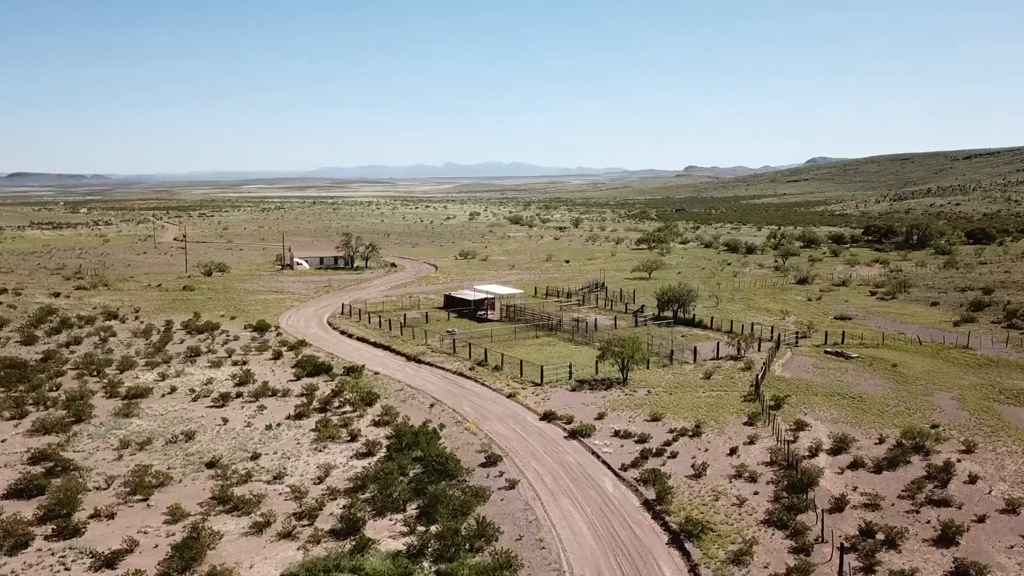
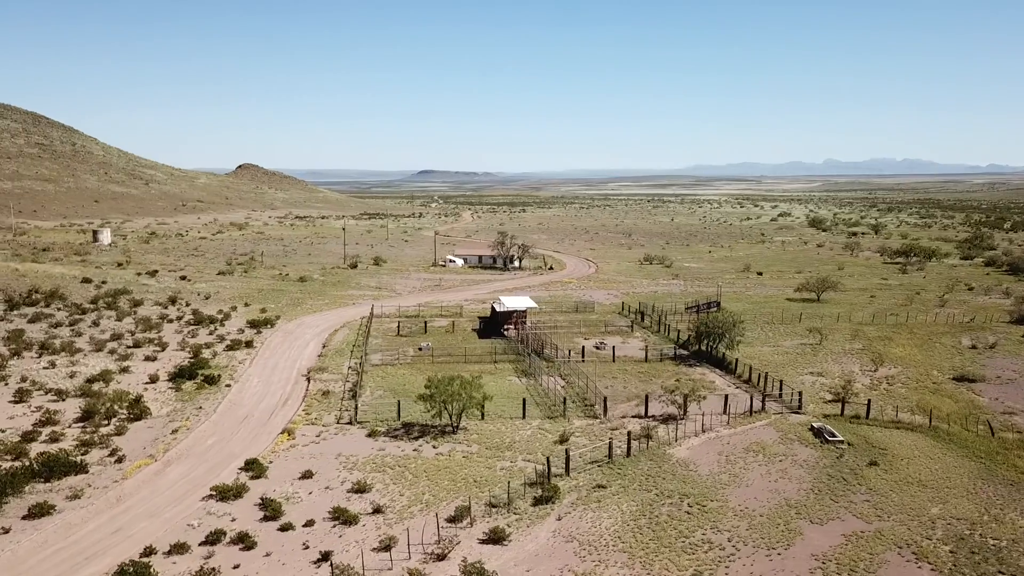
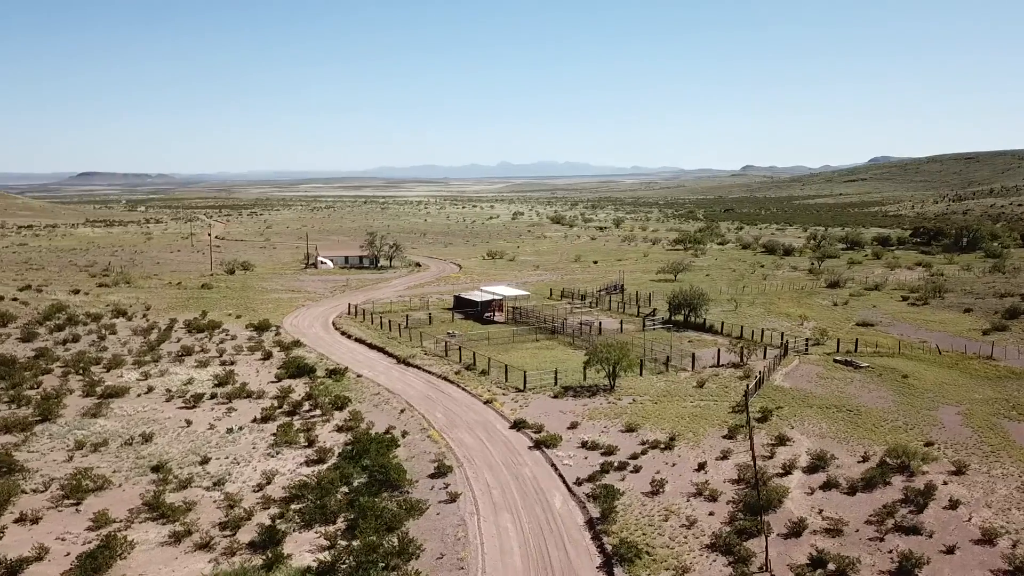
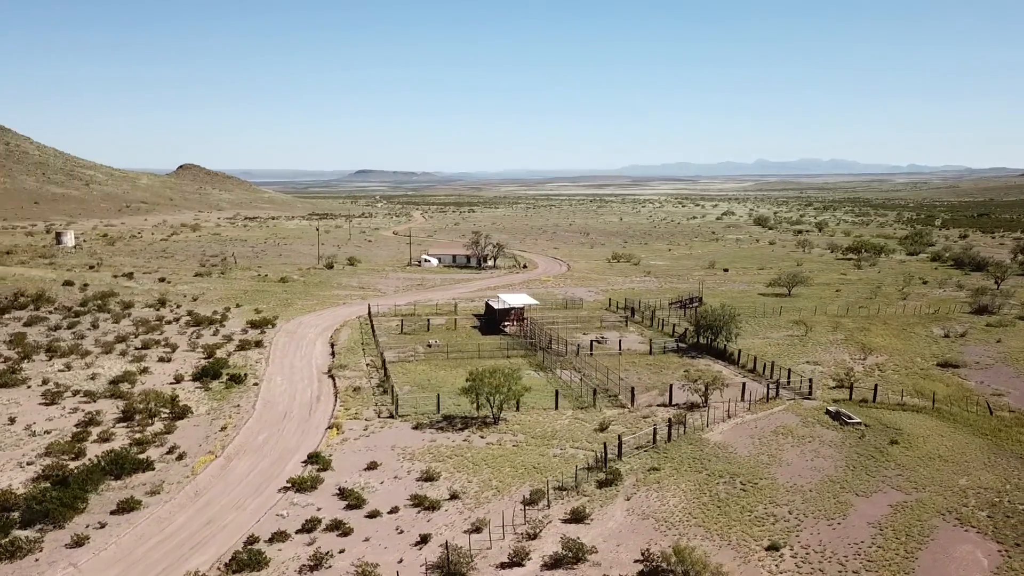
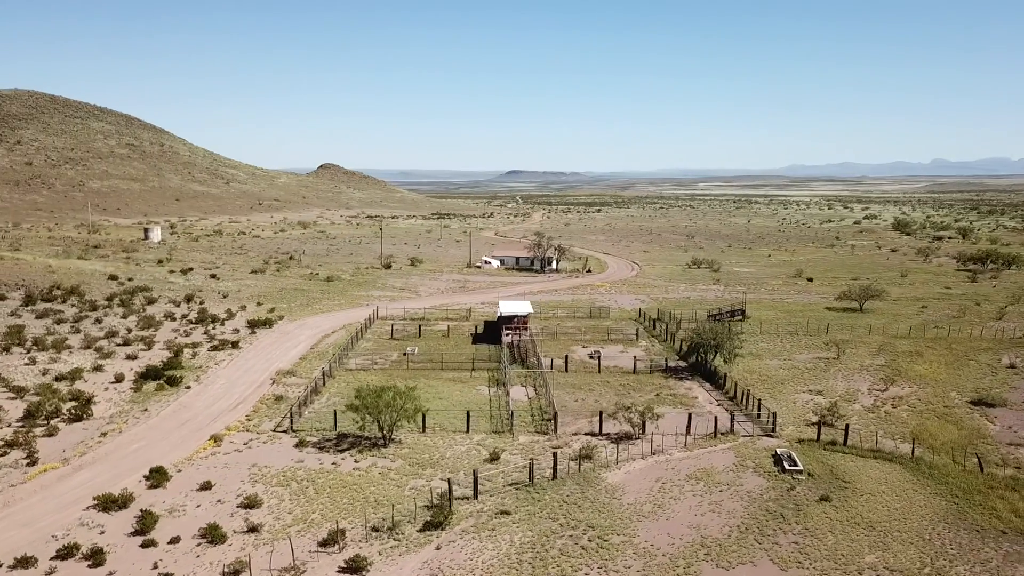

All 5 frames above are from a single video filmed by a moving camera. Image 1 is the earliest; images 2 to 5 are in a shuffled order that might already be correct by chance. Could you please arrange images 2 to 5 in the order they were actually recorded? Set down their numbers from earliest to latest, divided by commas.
3, 4, 2, 5
